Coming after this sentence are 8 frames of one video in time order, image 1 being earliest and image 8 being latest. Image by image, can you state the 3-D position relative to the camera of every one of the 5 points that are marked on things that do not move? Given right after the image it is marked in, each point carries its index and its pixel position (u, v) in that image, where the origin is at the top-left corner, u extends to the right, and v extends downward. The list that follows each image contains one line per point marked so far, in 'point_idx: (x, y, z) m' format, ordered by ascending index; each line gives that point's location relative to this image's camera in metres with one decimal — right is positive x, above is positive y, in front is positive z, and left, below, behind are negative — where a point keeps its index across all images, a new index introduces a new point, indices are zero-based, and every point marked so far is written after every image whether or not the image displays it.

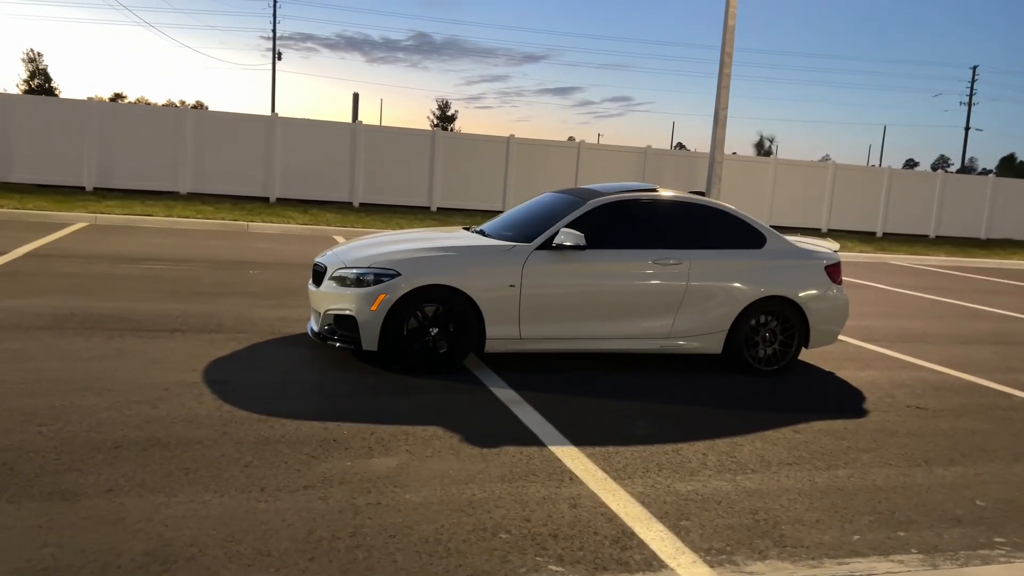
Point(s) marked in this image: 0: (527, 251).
0: (+0.1, +0.3, +6.3) m
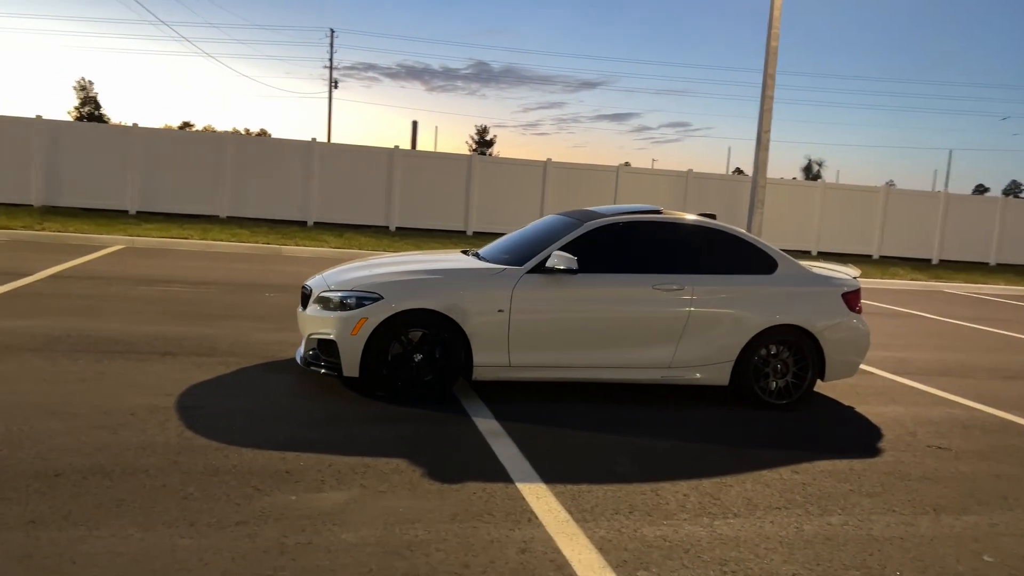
0: (0.0, +0.1, +6.0) m
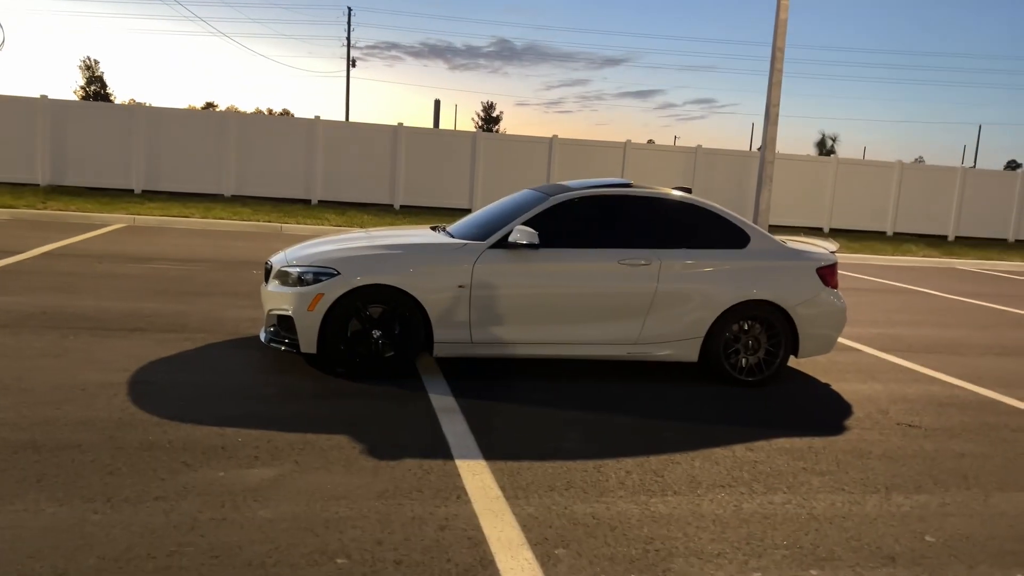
0: (-0.2, +0.3, +5.9) m
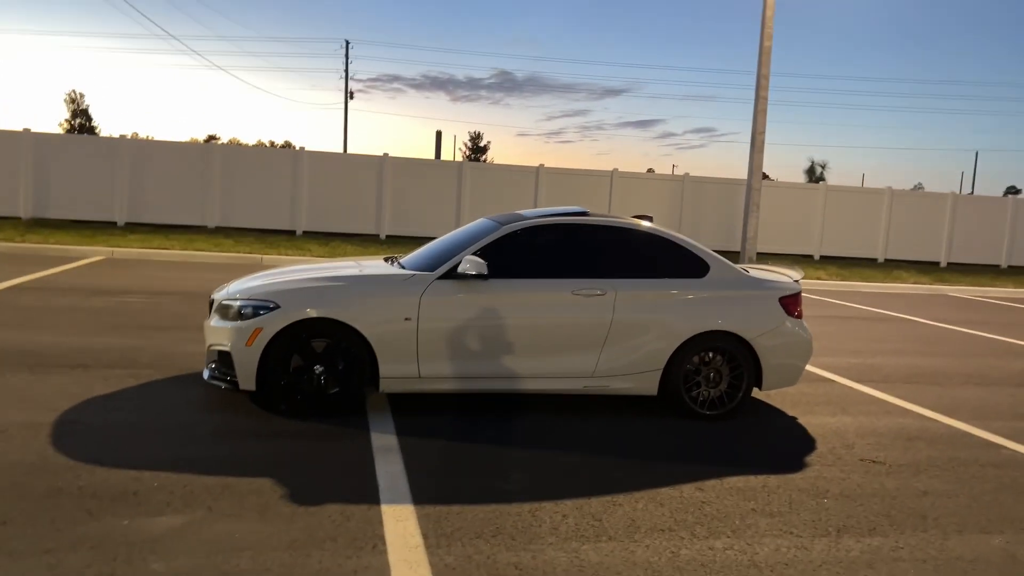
0: (-0.6, +0.1, +5.7) m
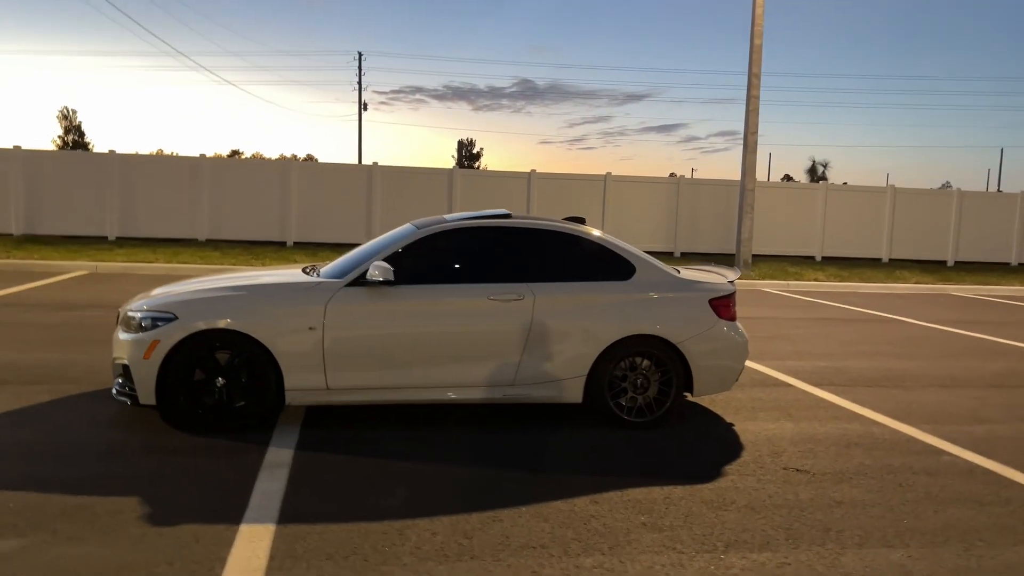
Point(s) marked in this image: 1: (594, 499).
0: (-1.2, 0.0, +5.5) m
1: (+0.4, -1.1, +4.4) m
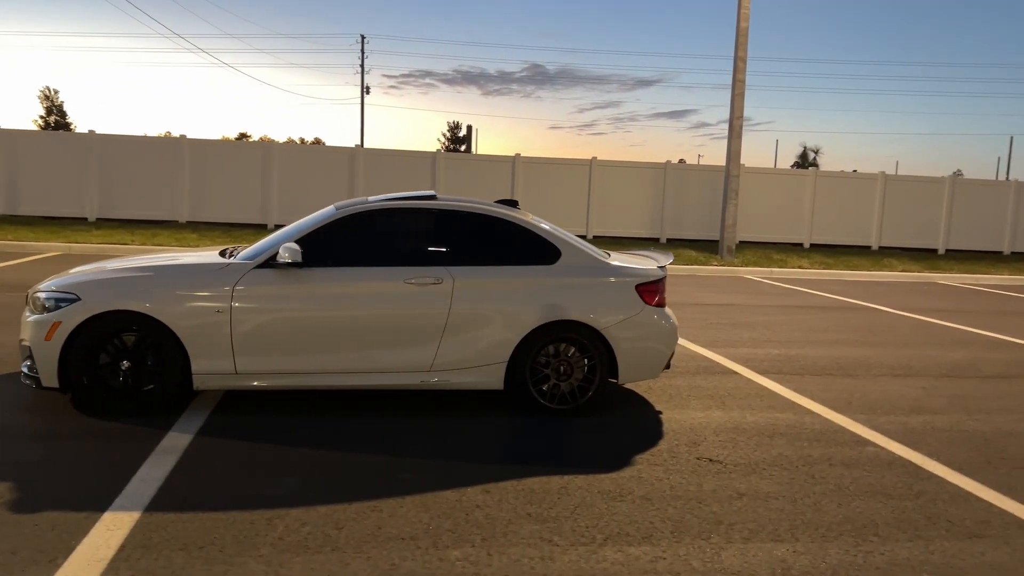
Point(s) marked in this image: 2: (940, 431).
0: (-1.8, +0.1, +5.4) m
1: (-0.1, -1.0, +4.2) m
2: (+3.1, -1.0, +5.9) m
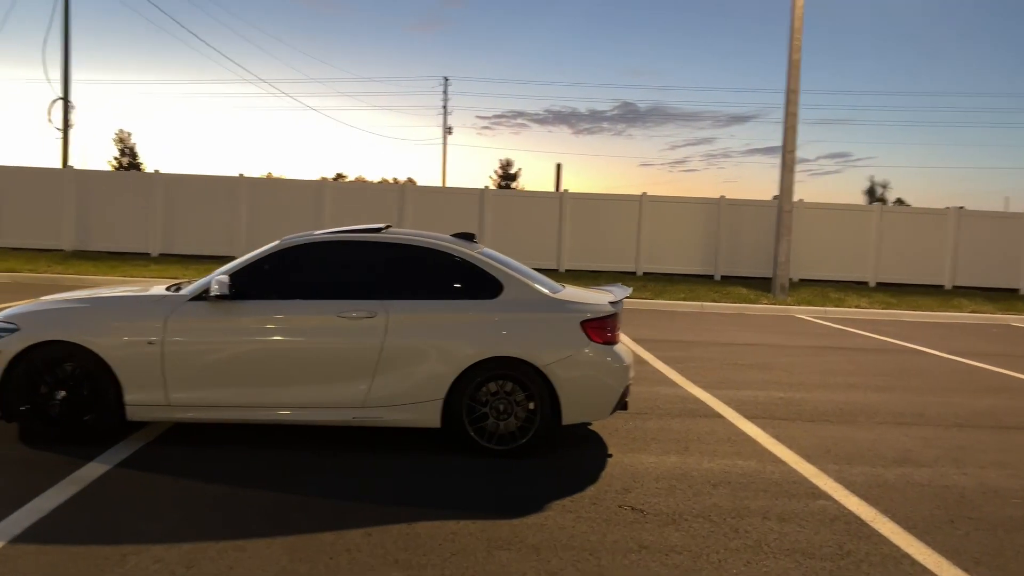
0: (-2.2, -0.1, +5.5) m
1: (-0.7, -1.2, +4.1) m
2: (+2.7, -1.3, +5.4) m
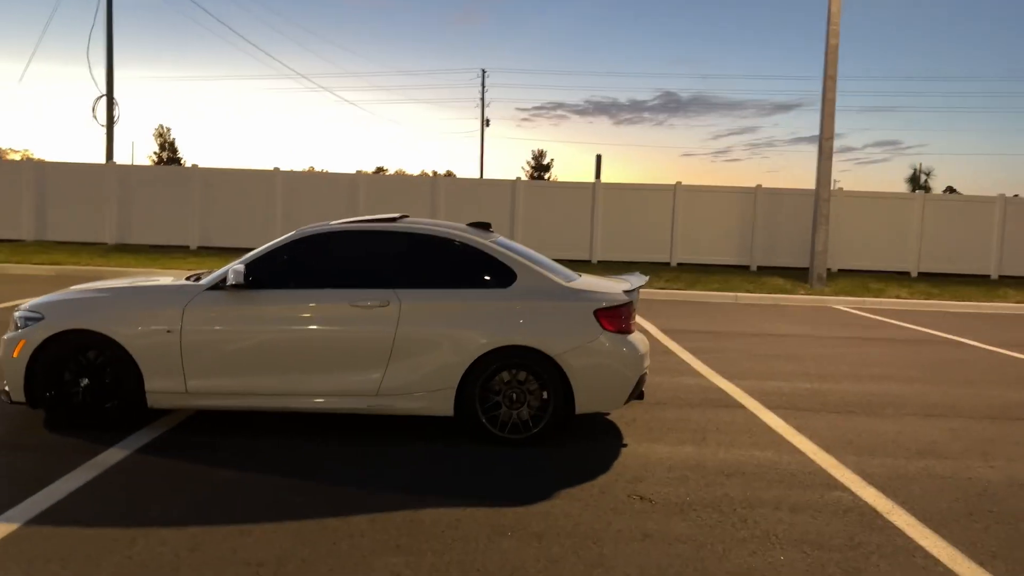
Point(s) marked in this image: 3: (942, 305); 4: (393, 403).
0: (-2.1, 0.0, +5.6) m
1: (-0.7, -1.2, +4.1) m
2: (+2.8, -1.2, +5.3) m
3: (+9.9, -0.4, +18.8) m
4: (-0.8, -0.8, +5.6) m
